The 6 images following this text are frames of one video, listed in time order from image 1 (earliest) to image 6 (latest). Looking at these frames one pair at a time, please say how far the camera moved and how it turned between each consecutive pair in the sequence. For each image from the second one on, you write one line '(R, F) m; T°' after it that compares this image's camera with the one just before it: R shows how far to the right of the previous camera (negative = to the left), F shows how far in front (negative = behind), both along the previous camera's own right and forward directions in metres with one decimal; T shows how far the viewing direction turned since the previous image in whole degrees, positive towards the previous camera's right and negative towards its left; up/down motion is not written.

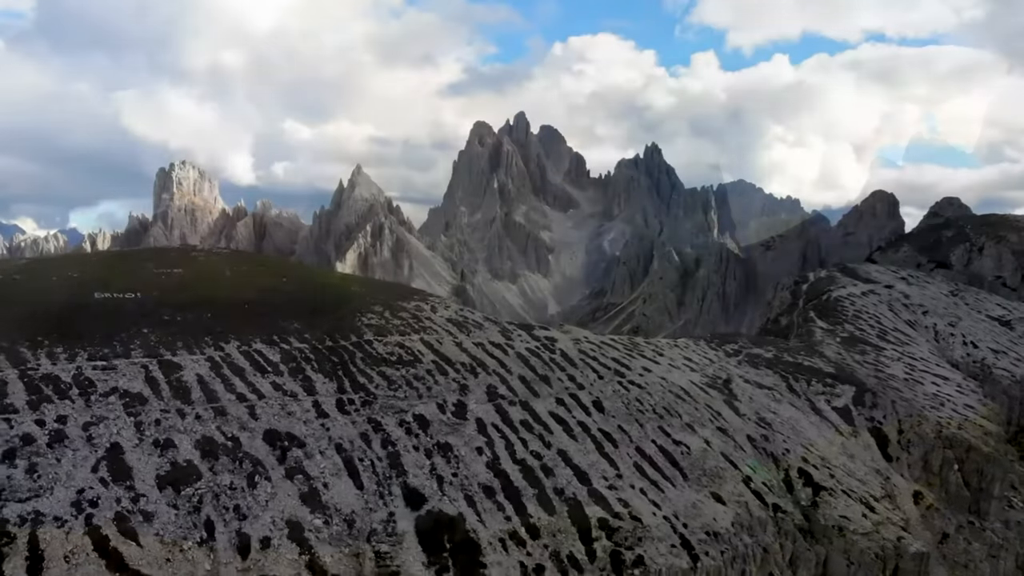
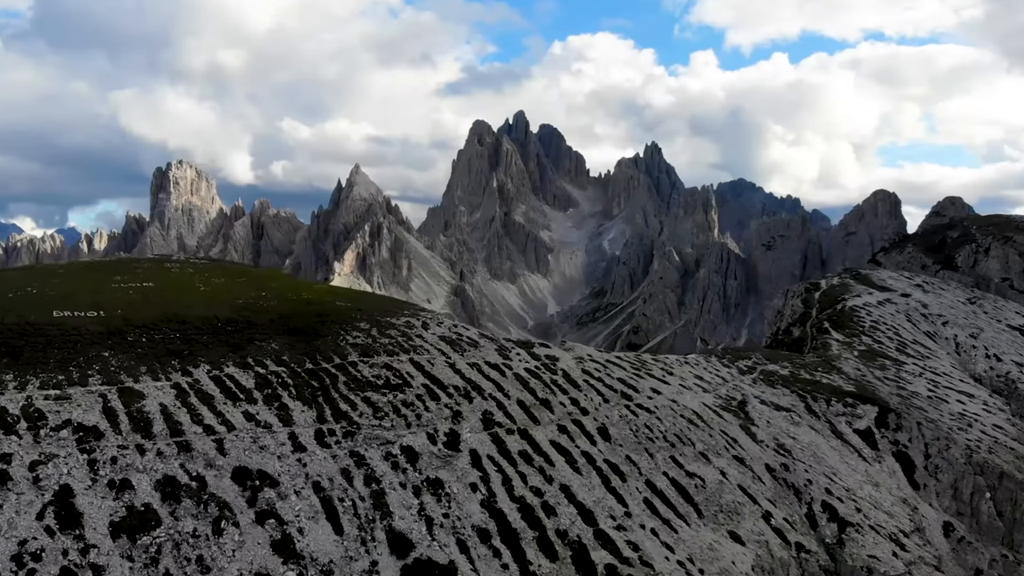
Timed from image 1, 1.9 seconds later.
(+0.2, +4.9) m; 0°
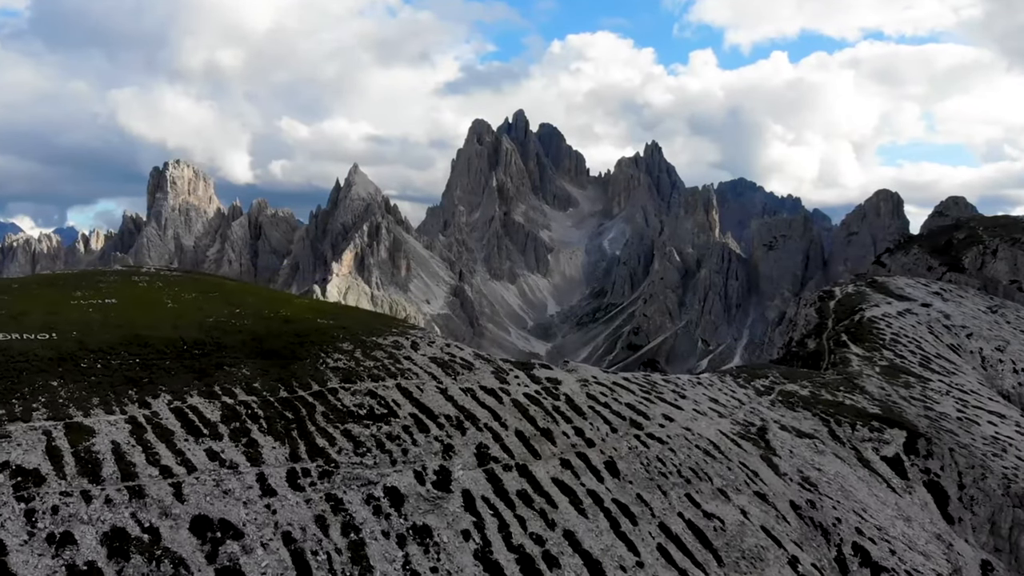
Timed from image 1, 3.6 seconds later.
(+0.2, +5.3) m; 0°
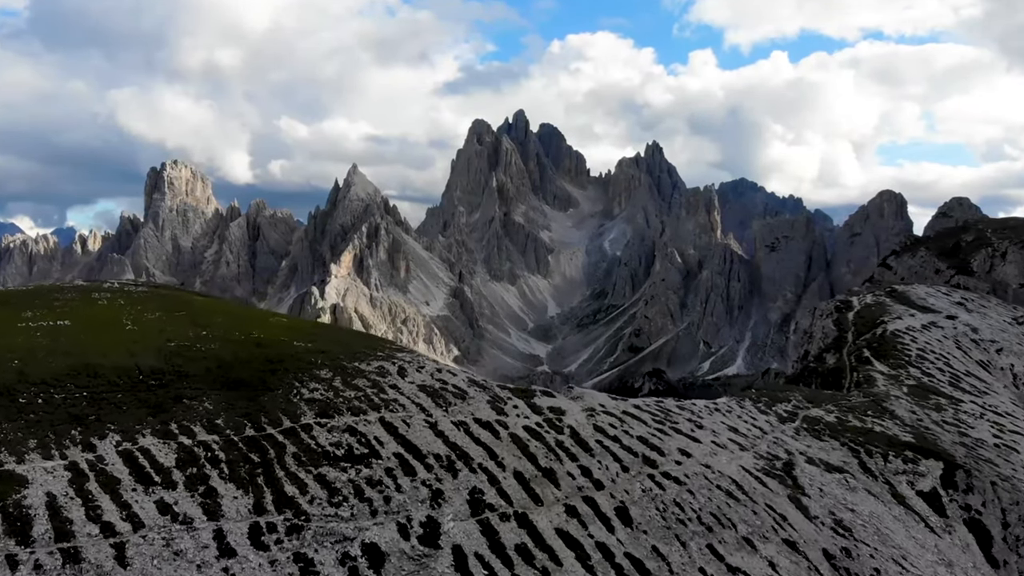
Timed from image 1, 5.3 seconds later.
(+0.1, +5.5) m; 0°
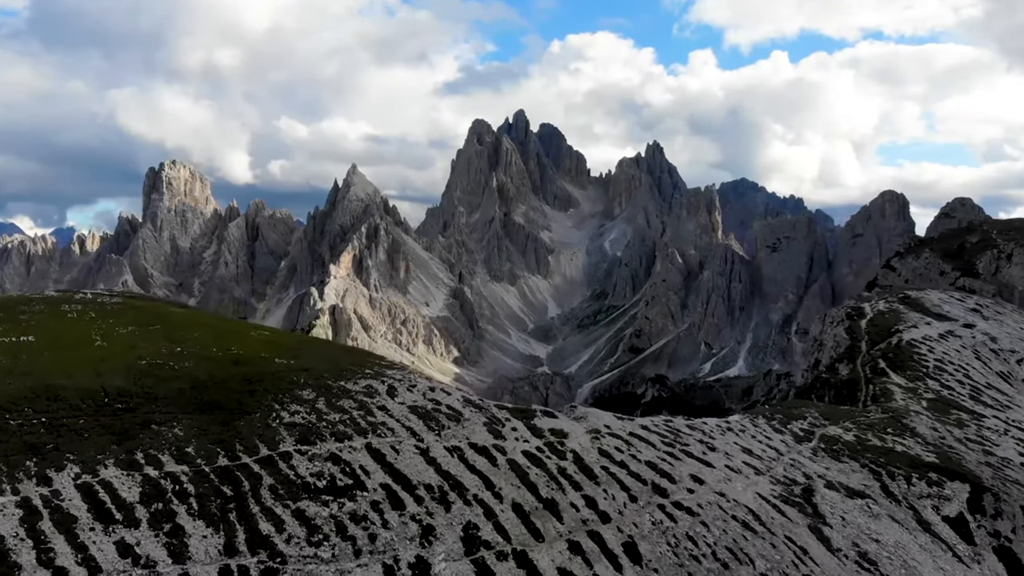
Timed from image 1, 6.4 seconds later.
(+0.1, +3.5) m; 0°
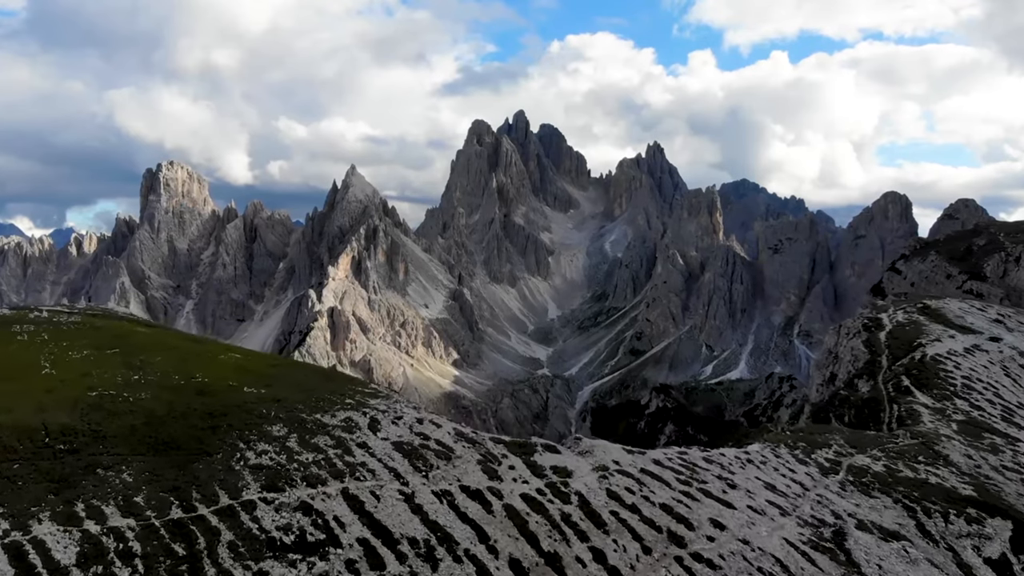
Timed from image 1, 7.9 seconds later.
(+0.2, +4.8) m; 0°
